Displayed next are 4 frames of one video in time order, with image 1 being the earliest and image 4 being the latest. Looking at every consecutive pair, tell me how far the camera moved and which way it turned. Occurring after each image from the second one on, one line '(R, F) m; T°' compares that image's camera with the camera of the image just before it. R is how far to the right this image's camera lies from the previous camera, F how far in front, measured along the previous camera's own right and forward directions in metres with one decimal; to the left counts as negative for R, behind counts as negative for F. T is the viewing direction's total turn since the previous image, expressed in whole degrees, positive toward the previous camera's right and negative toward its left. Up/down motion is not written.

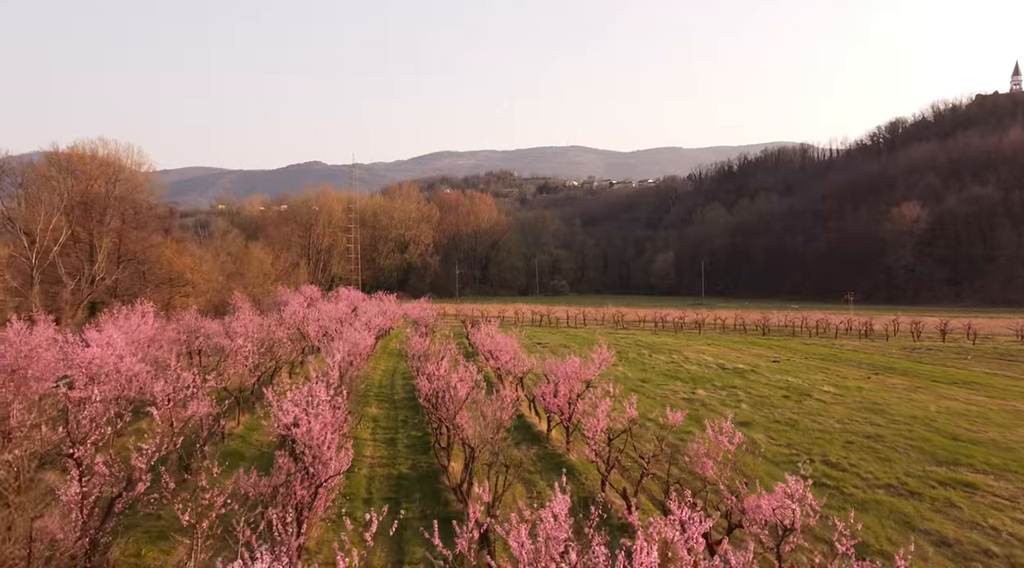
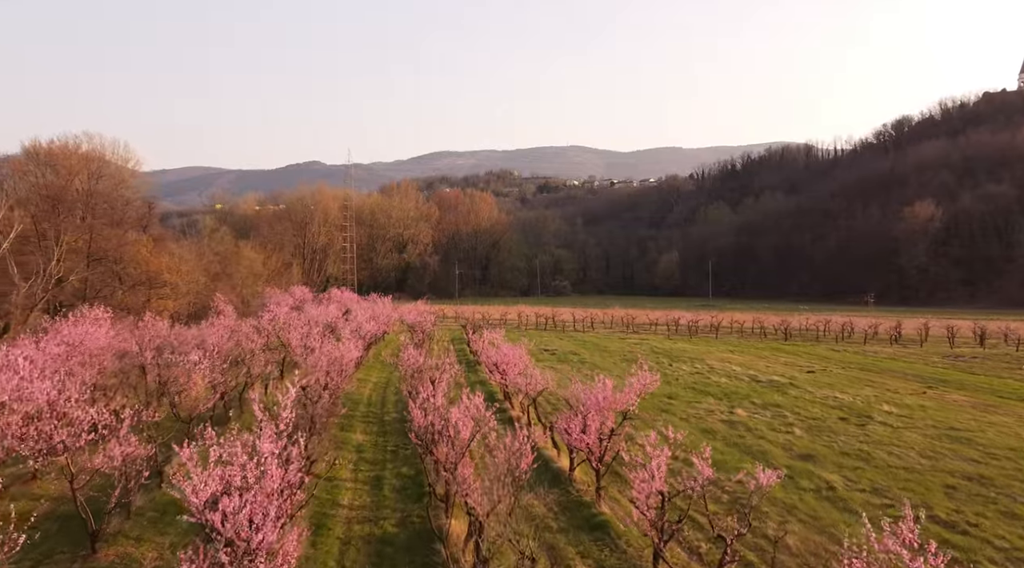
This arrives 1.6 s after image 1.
(-0.3, +3.5) m; 0°
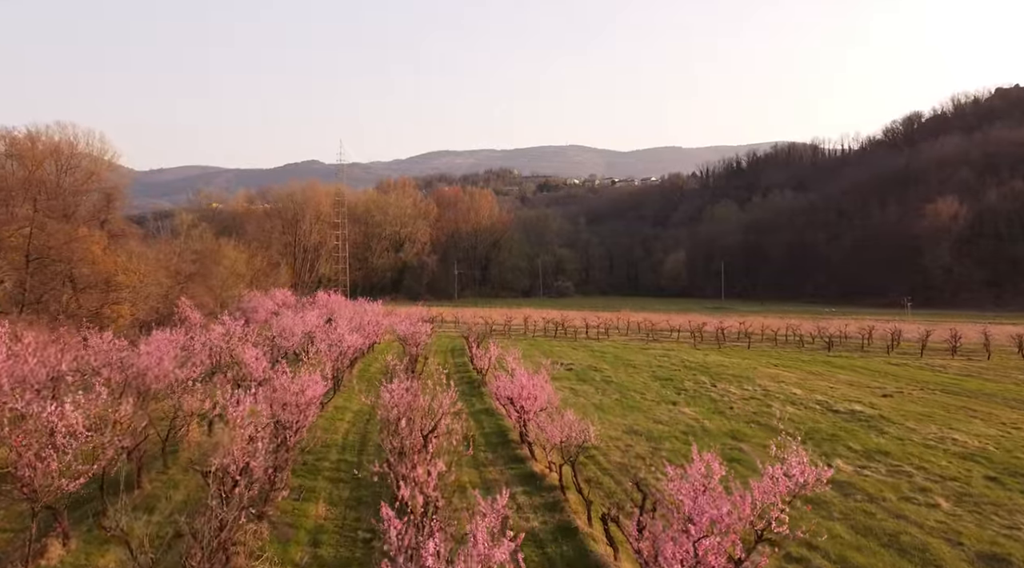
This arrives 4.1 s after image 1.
(-0.5, +5.7) m; 0°
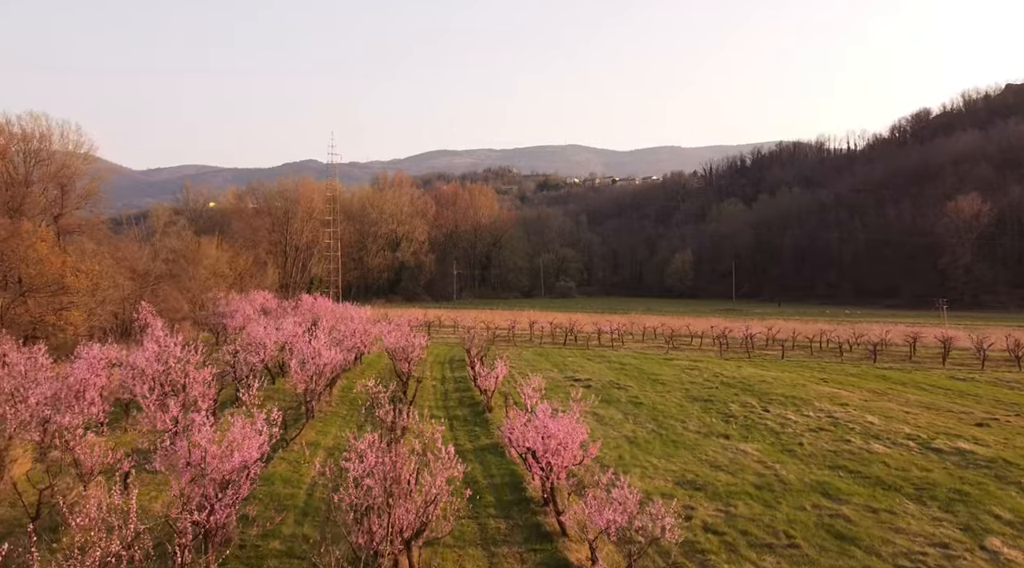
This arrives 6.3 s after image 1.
(-0.4, +4.8) m; 0°
